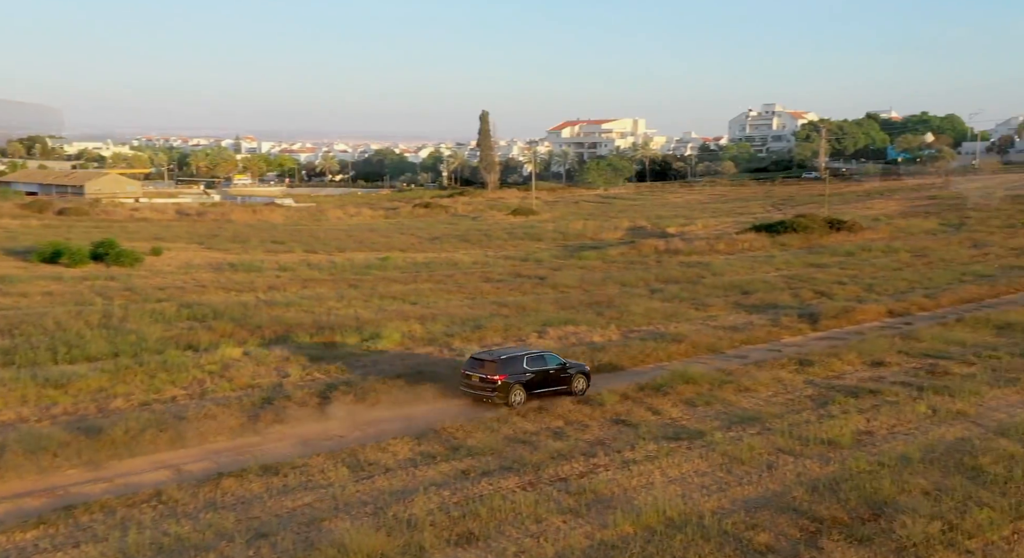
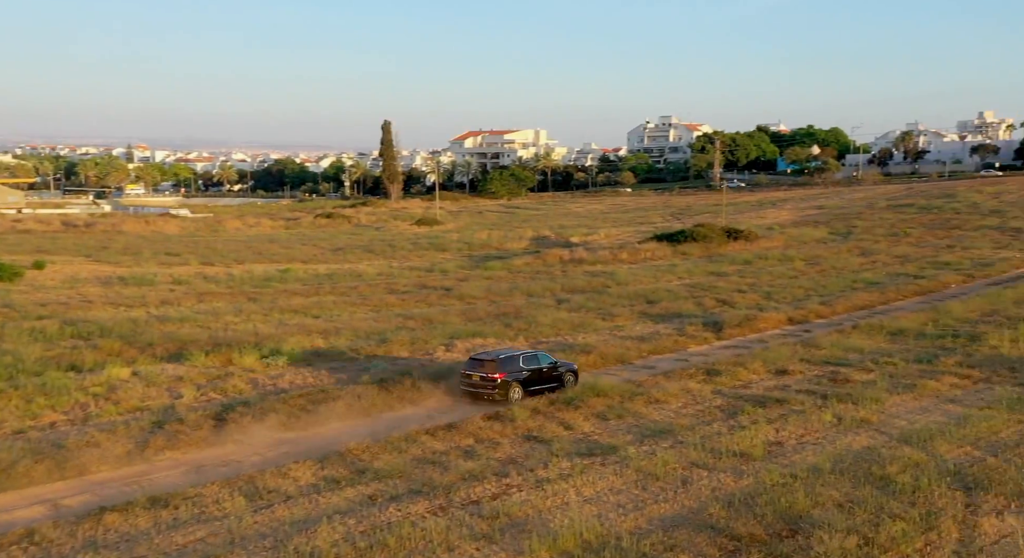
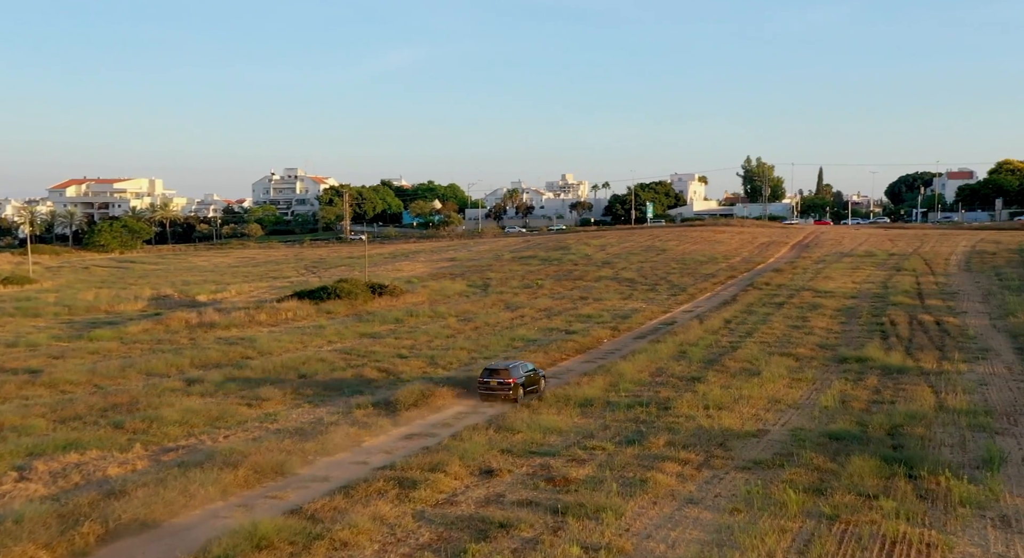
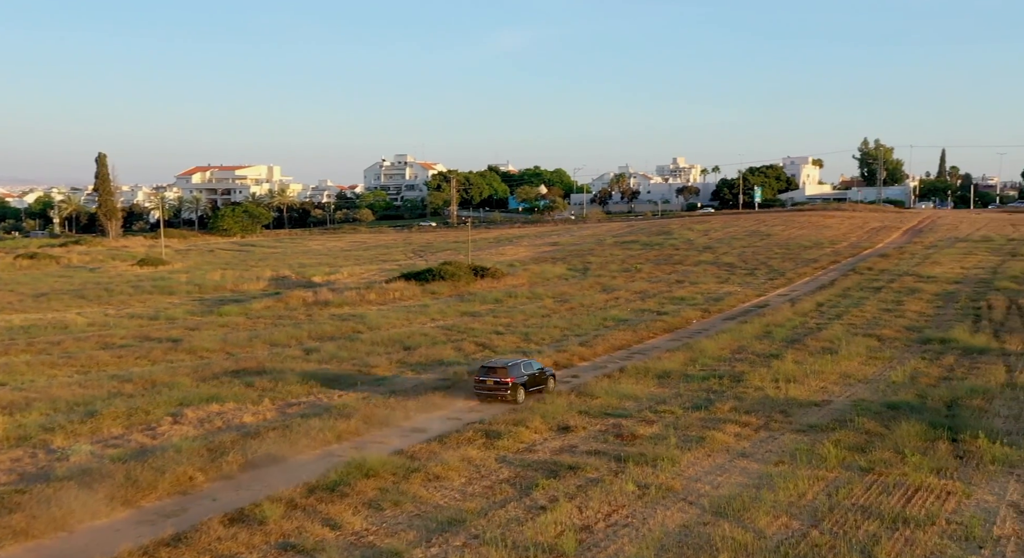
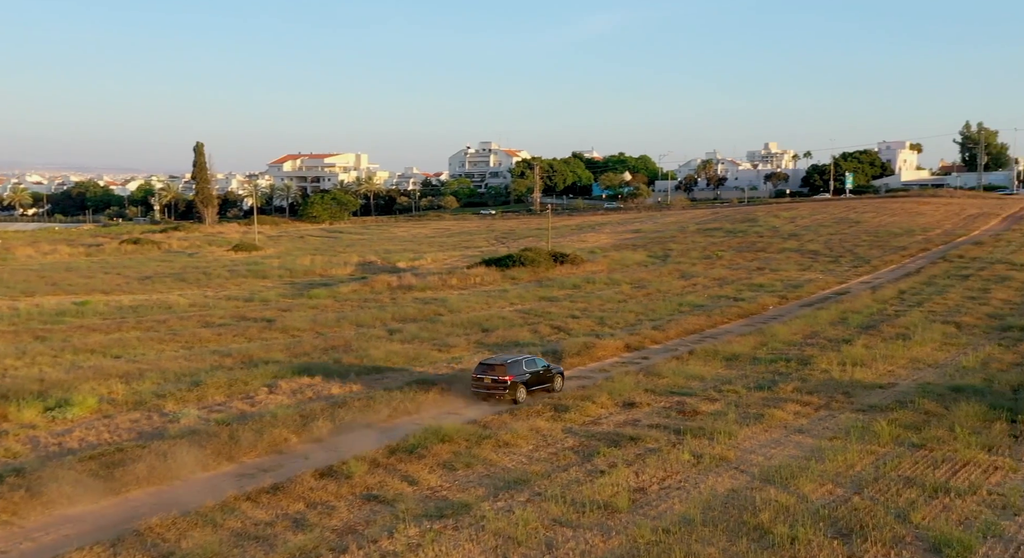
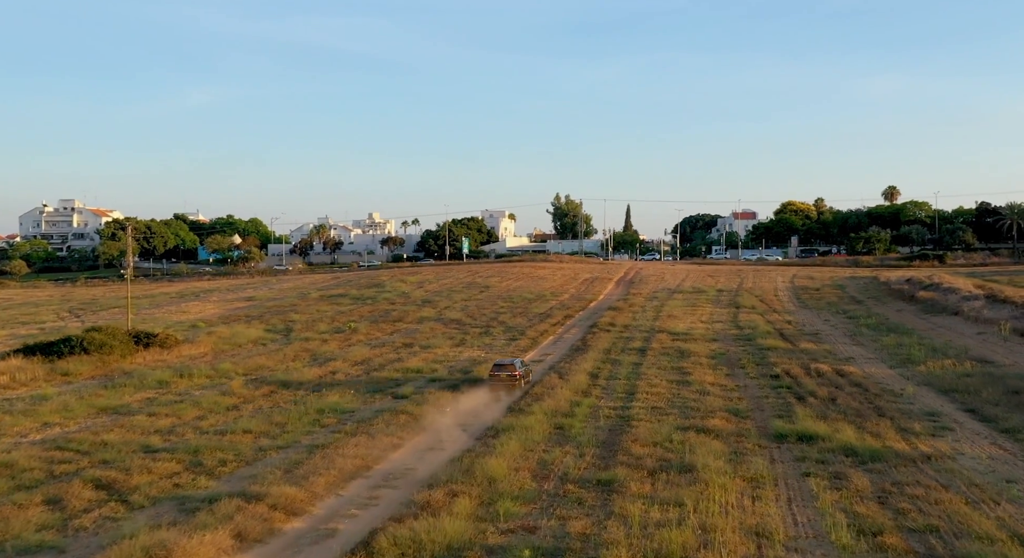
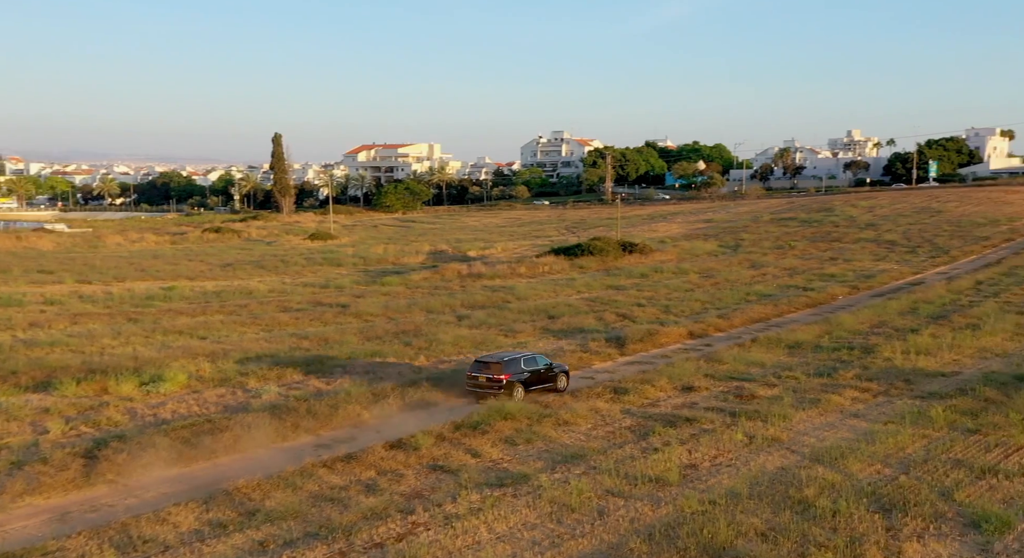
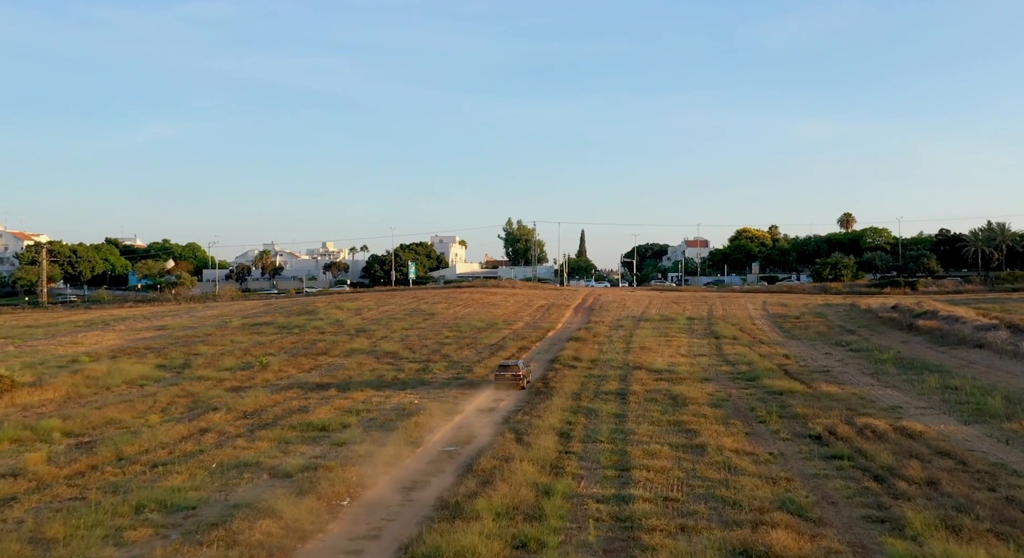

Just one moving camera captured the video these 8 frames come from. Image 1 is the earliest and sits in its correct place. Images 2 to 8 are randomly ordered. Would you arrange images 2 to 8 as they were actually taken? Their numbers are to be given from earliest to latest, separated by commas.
2, 7, 5, 4, 3, 6, 8
